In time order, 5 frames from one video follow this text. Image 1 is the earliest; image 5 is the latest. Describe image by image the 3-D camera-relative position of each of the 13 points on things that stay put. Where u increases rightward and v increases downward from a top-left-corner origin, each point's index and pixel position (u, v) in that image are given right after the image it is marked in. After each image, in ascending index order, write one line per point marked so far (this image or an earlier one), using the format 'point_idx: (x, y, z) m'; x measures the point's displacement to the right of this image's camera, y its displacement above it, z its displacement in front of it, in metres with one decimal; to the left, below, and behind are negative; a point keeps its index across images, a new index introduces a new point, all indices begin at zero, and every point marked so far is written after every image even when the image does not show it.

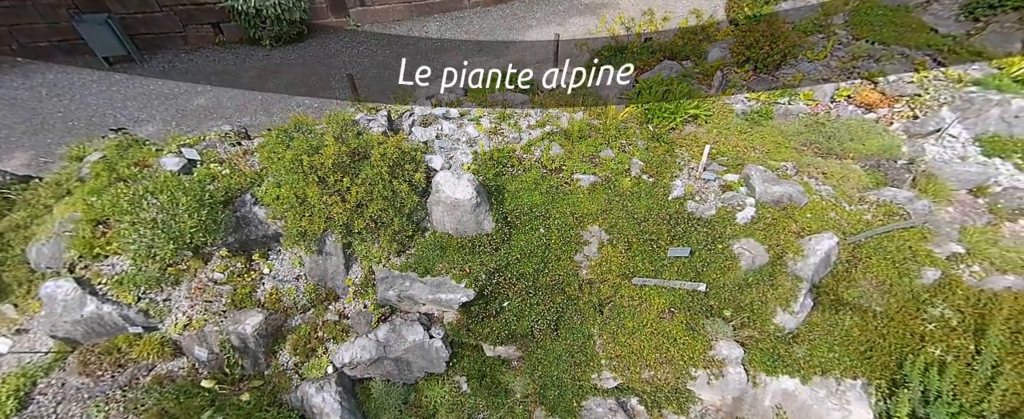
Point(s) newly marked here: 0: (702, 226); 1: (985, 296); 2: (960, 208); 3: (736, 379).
0: (+2.1, -0.2, +4.2) m
1: (+4.7, -0.9, +3.6) m
2: (+5.4, 0.0, +4.4) m
3: (+2.2, -1.6, +3.5) m
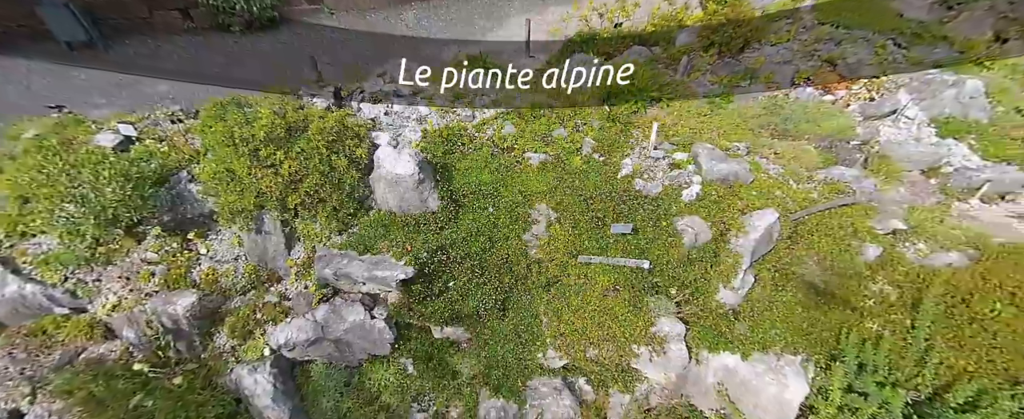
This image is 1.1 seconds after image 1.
0: (+1.5, +0.1, +4.2) m
1: (+4.1, -0.6, +3.6) m
2: (+4.8, +0.3, +4.4) m
3: (+1.6, -1.4, +3.4) m
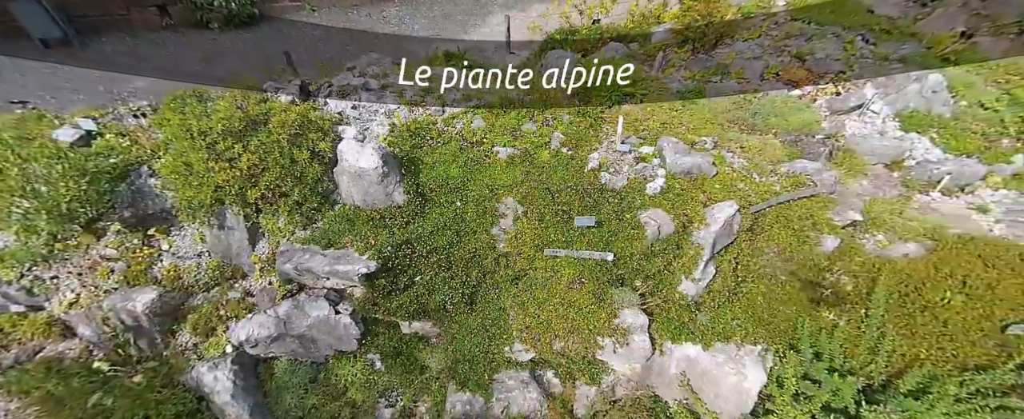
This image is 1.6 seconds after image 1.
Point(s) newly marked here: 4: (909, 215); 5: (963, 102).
0: (+1.2, +0.1, +4.2) m
1: (+3.7, -0.5, +3.7) m
2: (+4.5, +0.4, +4.5) m
3: (+1.2, -1.3, +3.4) m
4: (+4.5, -0.1, +4.1) m
5: (+6.4, +1.5, +5.2) m
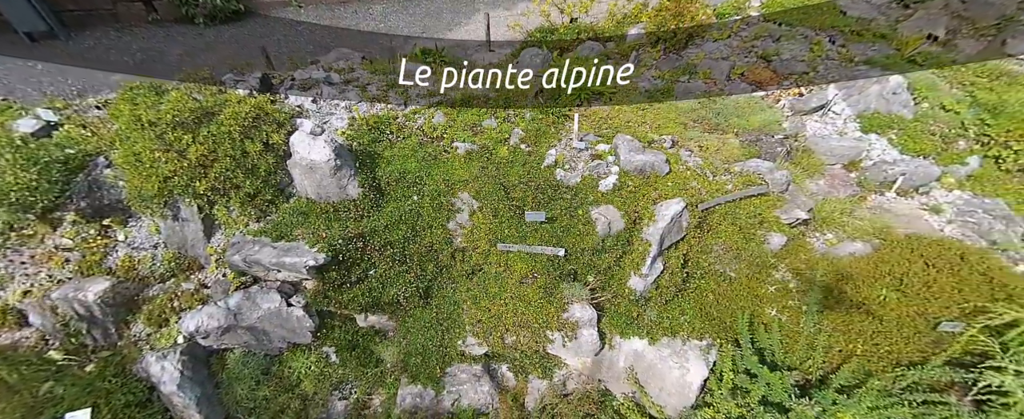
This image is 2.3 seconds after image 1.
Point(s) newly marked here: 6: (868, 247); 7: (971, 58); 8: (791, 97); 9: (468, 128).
0: (+0.7, +0.2, +4.2) m
1: (+3.2, -0.5, +3.7) m
2: (+4.0, +0.4, +4.5) m
3: (+0.7, -1.3, +3.5) m
4: (+4.0, -0.1, +4.2) m
5: (+5.9, +1.5, +5.2) m
6: (+3.7, -0.4, +3.8) m
7: (+7.5, +2.5, +5.8) m
8: (+4.2, +1.7, +5.4) m
9: (-0.6, +1.1, +4.9) m
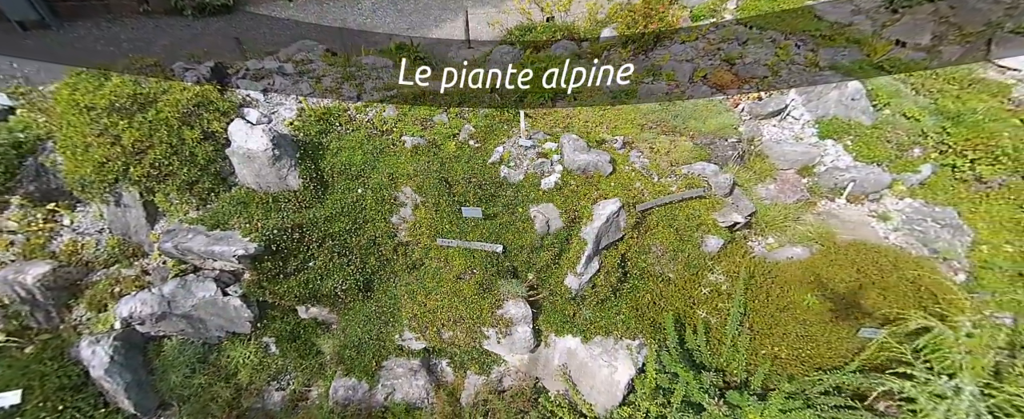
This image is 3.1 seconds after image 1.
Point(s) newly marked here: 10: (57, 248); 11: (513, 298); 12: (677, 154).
0: (0.0, +0.2, +4.3) m
1: (+2.6, -0.5, +3.7) m
2: (+3.3, +0.3, +4.5) m
3: (0.0, -1.2, +3.5) m
4: (+3.3, -0.1, +4.2) m
5: (+5.4, +1.4, +5.2) m
6: (+3.1, -0.4, +3.8) m
7: (+6.9, +2.3, +5.8) m
8: (+3.6, +1.6, +5.4) m
9: (-1.2, +1.2, +4.9) m
10: (-4.9, -0.4, +3.9) m
11: (0.0, -0.9, +3.7) m
12: (+2.2, +0.7, +4.7) m
